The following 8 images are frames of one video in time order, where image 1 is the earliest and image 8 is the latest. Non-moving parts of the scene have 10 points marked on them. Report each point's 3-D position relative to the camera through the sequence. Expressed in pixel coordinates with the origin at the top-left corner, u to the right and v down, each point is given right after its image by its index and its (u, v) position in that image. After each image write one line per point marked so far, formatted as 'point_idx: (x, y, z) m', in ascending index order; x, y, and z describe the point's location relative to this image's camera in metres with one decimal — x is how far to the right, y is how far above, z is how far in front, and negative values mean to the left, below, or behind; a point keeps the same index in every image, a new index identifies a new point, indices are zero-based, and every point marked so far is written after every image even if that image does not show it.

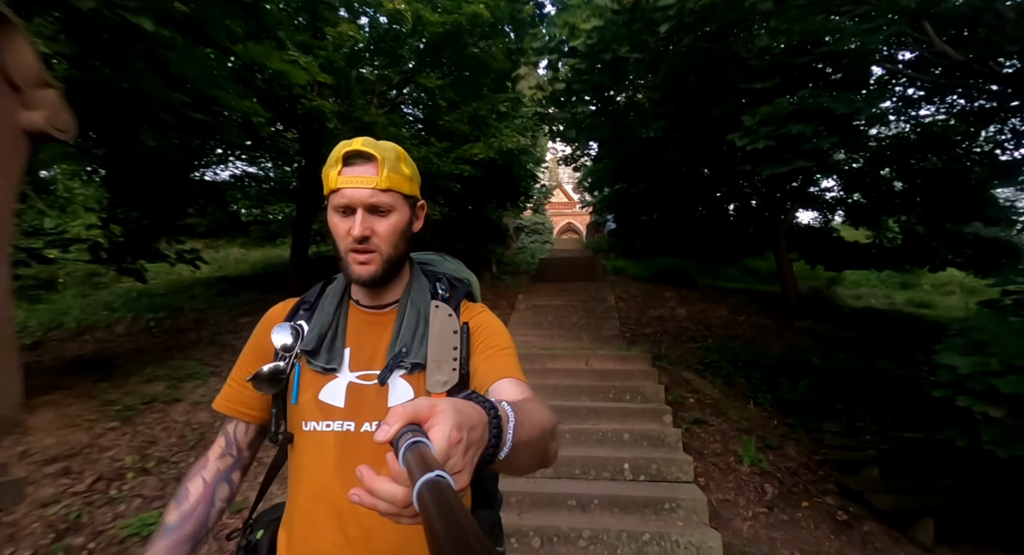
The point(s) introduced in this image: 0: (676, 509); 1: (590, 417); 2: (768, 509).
0: (+1.2, -1.7, +3.5) m
1: (+0.8, -1.3, +4.9) m
2: (+2.1, -1.9, +4.0) m
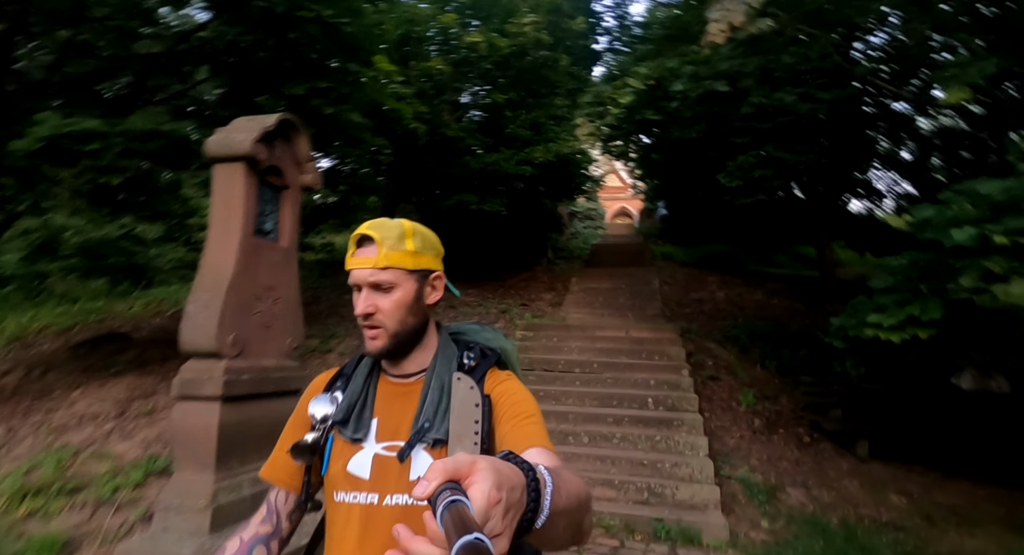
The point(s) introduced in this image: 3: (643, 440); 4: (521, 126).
0: (+1.8, -1.6, +5.3) m
1: (+1.5, -1.2, +6.7) m
2: (+2.8, -1.8, +5.6) m
3: (+1.4, -1.7, +5.2) m
4: (+0.2, +3.3, +10.7) m
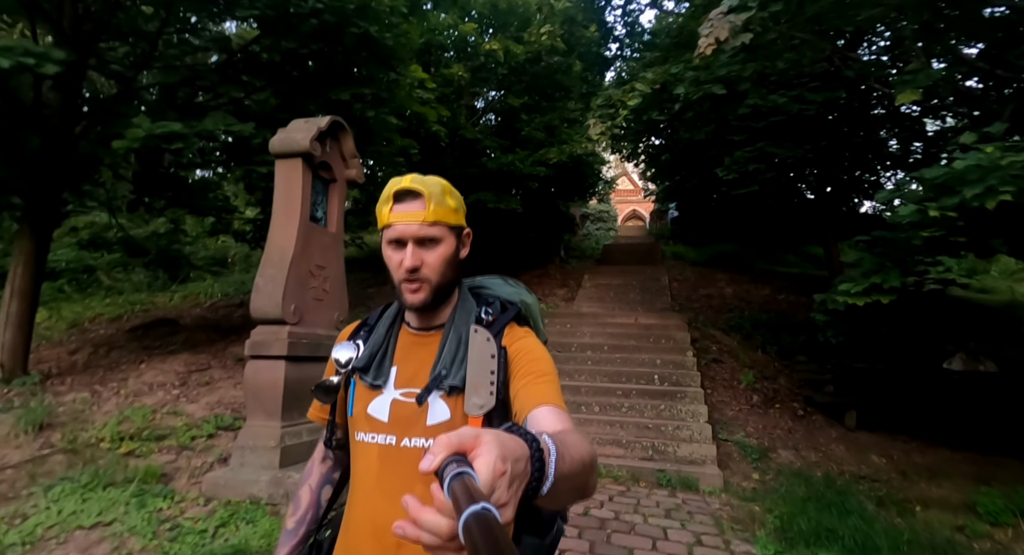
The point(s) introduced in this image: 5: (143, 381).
0: (+2.0, -1.4, +5.8) m
1: (+1.8, -1.0, +7.2) m
2: (+3.0, -1.6, +6.1) m
3: (+1.6, -1.5, +5.7) m
4: (+0.5, +3.4, +11.4) m
5: (-4.4, -1.2, +5.9) m
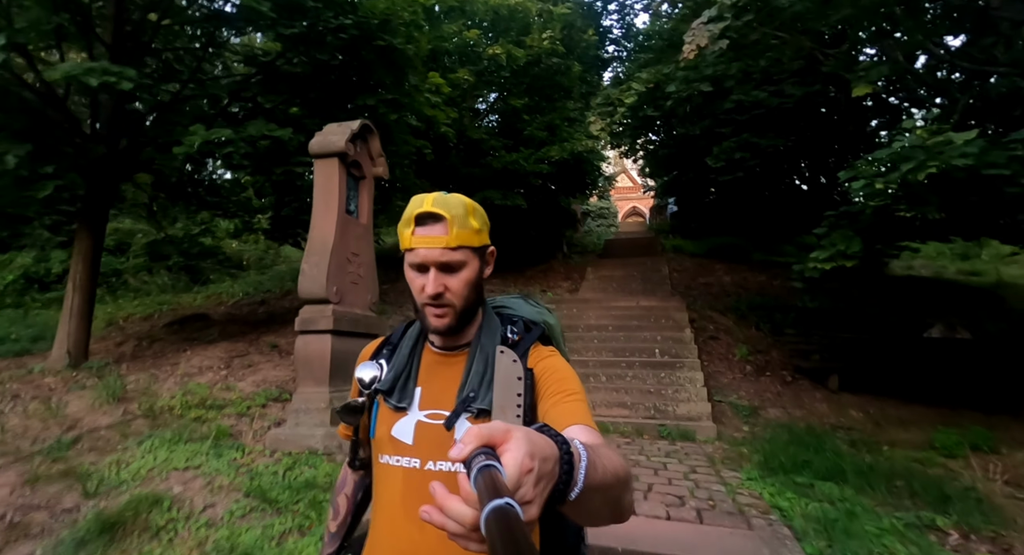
0: (+2.2, -1.2, +6.4) m
1: (+2.0, -0.8, +7.8) m
2: (+3.2, -1.3, +6.7) m
3: (+1.8, -1.2, +6.3) m
4: (+0.6, +3.6, +12.0) m
5: (-4.3, -1.1, +6.6) m
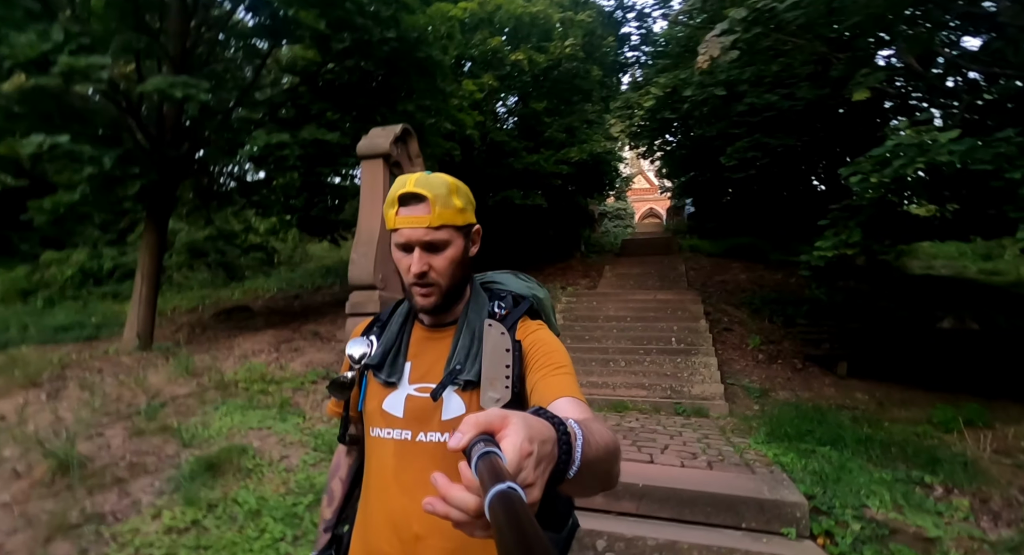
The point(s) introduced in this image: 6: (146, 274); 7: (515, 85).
0: (+2.6, -1.0, +6.8) m
1: (+2.4, -0.6, +8.3) m
2: (+3.5, -1.2, +7.1) m
3: (+2.1, -1.1, +6.8) m
4: (+1.1, +3.7, +12.5) m
5: (-3.9, -1.0, +7.2) m
6: (-5.3, +0.1, +7.2) m
7: (0.0, +4.8, +12.2) m
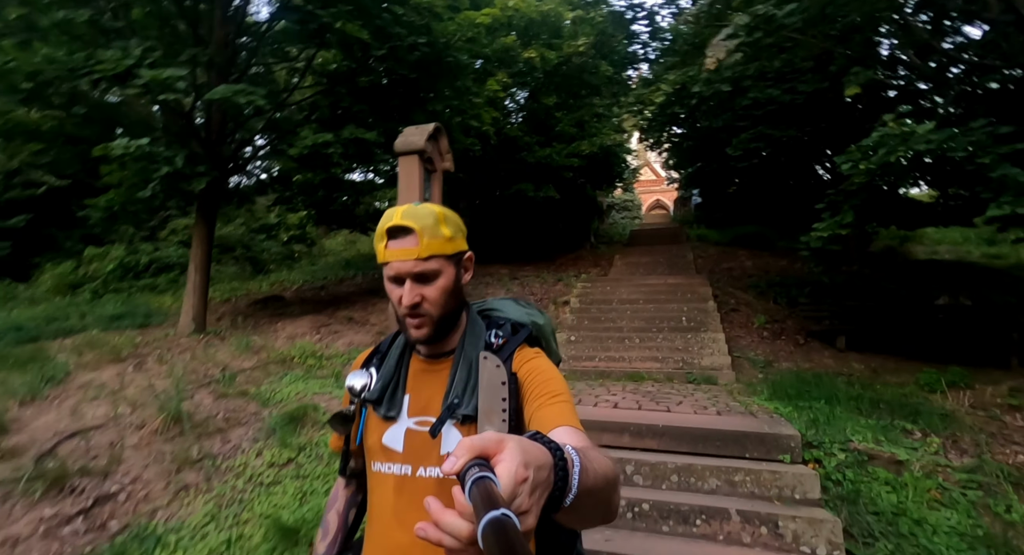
0: (+2.9, -0.8, +7.4) m
1: (+2.7, -0.4, +8.8) m
2: (+3.9, -0.9, +7.7) m
3: (+2.5, -0.9, +7.3) m
4: (+1.5, +4.0, +13.0) m
5: (-3.5, -0.8, +7.8) m
6: (-5.0, +0.2, +7.9) m
7: (+0.4, +5.1, +12.8) m
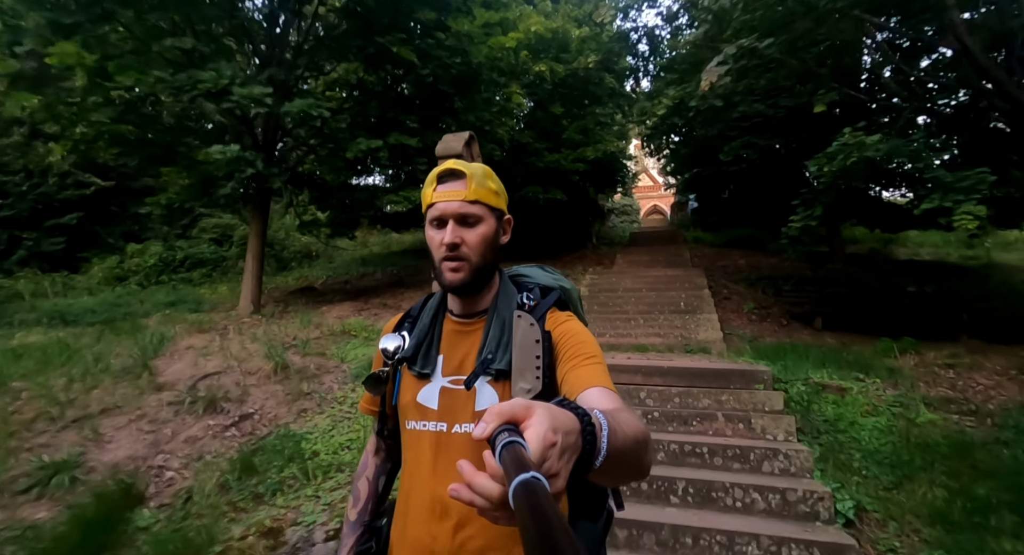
0: (+3.3, -0.6, +8.5) m
1: (+3.1, -0.2, +9.9) m
2: (+4.2, -0.8, +8.8) m
3: (+2.8, -0.7, +8.4) m
4: (+1.8, +4.2, +14.1) m
5: (-3.2, -0.6, +8.9) m
6: (-4.7, +0.4, +8.9) m
7: (+0.7, +5.2, +13.9) m
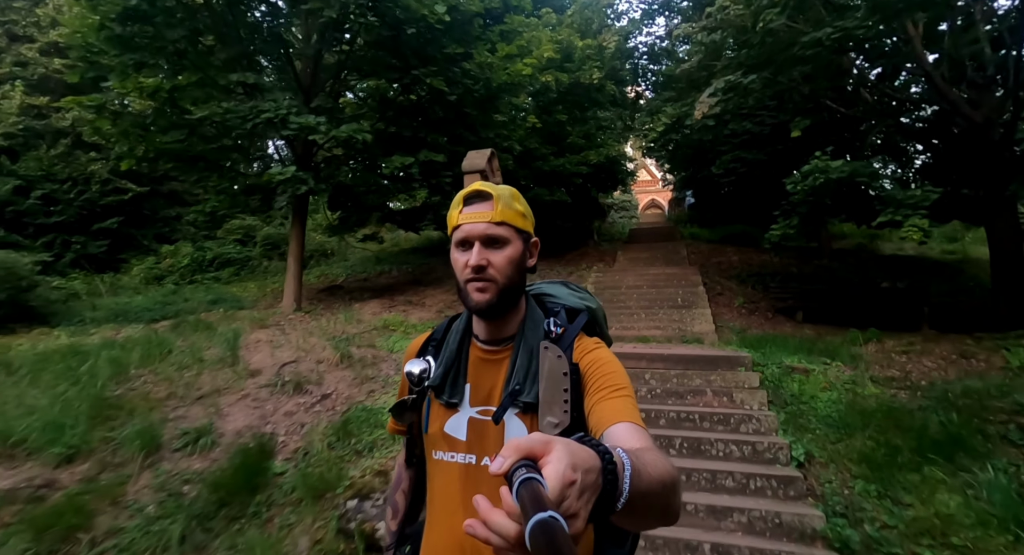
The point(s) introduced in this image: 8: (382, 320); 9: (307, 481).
0: (+3.6, -0.6, +9.5) m
1: (+3.4, -0.2, +10.9) m
2: (+4.5, -0.7, +9.8) m
3: (+3.1, -0.7, +9.4) m
4: (+2.1, +4.3, +15.1) m
5: (-2.9, -0.6, +9.9) m
6: (-4.4, +0.4, +9.9) m
7: (+0.9, +5.3, +14.8) m
8: (-2.2, -0.8, +8.6) m
9: (-1.6, -1.5, +3.7) m
